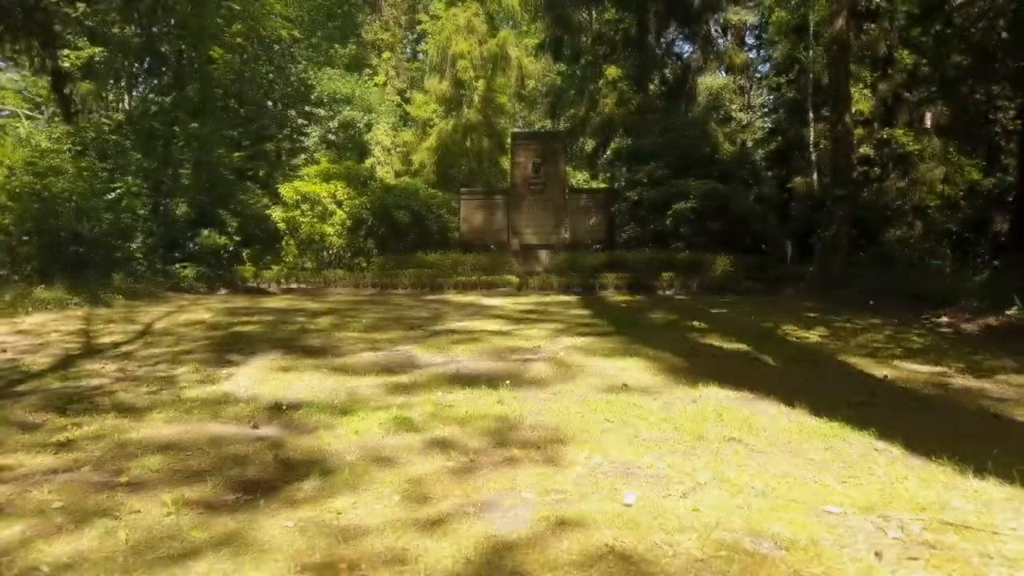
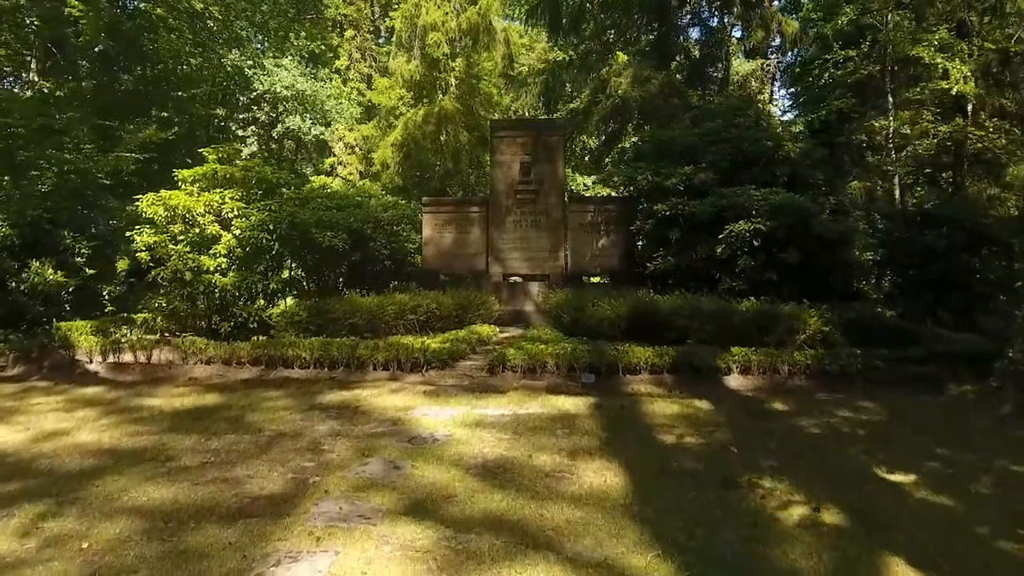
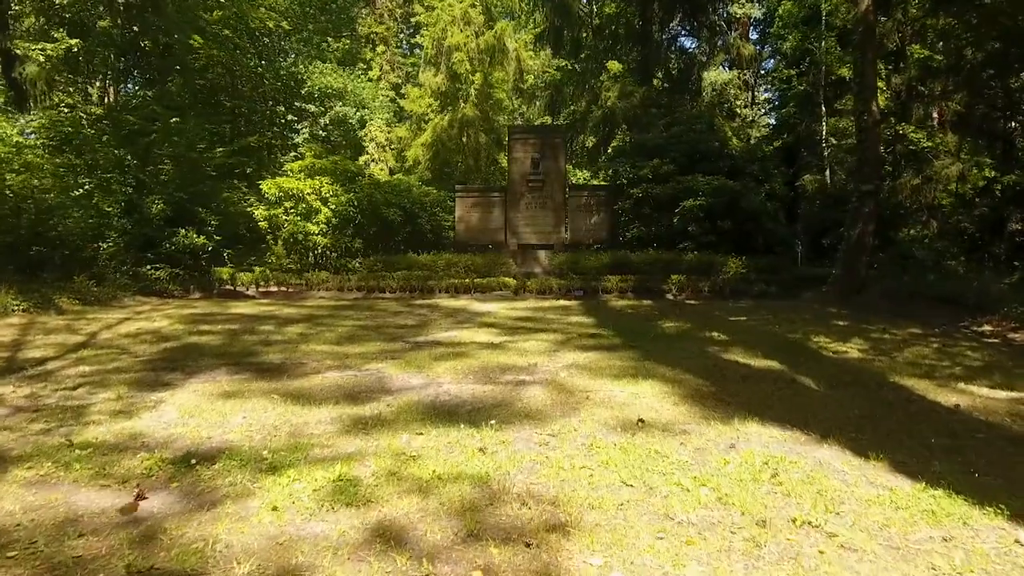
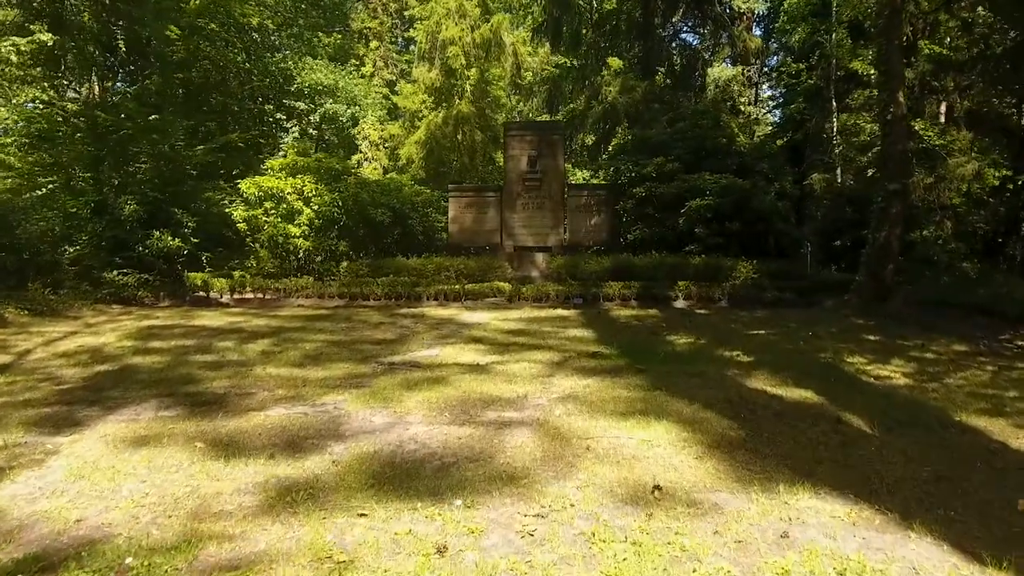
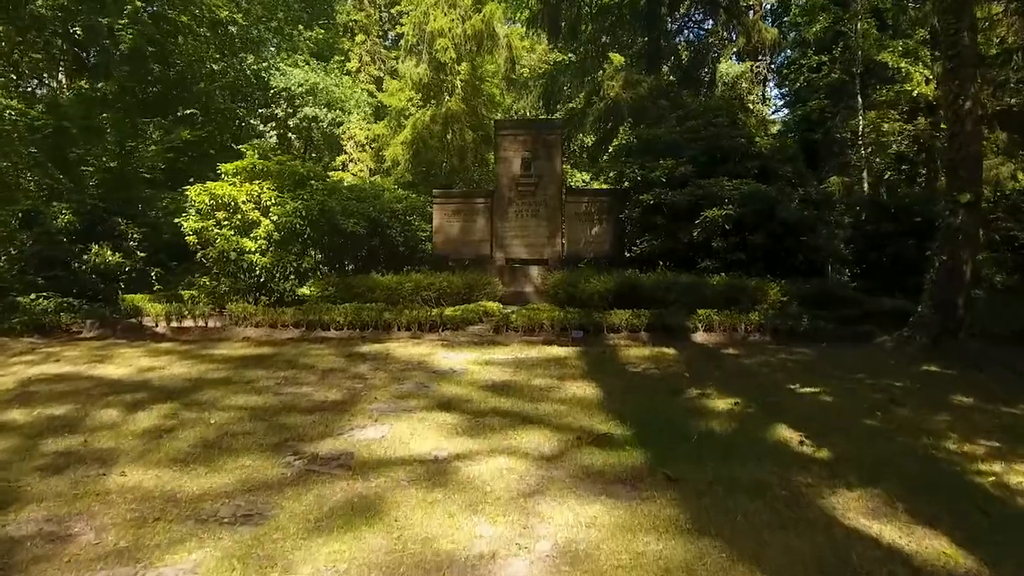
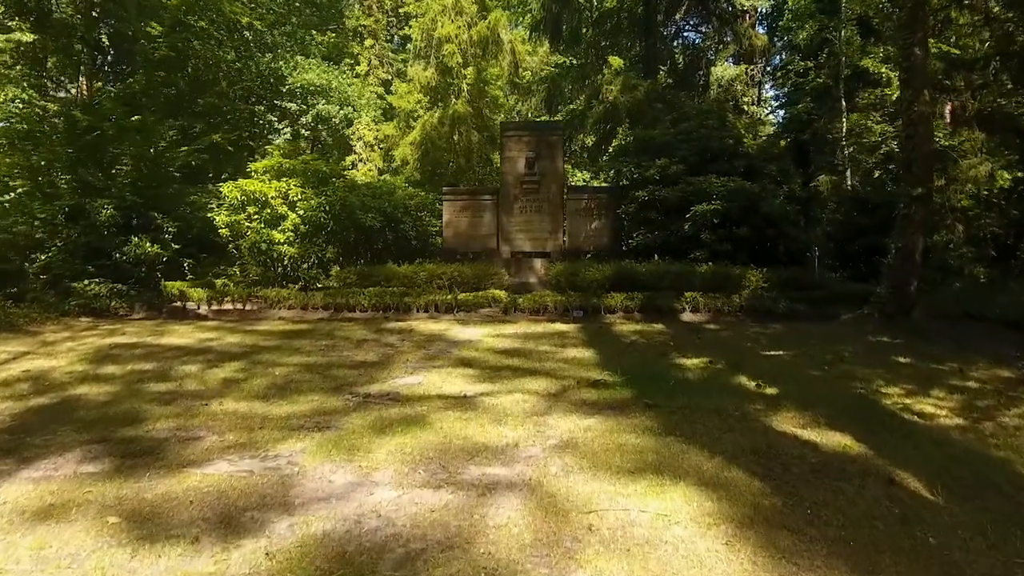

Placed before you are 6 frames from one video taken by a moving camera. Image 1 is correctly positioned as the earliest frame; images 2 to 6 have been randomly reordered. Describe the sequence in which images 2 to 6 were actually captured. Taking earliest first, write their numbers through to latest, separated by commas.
3, 4, 6, 5, 2
